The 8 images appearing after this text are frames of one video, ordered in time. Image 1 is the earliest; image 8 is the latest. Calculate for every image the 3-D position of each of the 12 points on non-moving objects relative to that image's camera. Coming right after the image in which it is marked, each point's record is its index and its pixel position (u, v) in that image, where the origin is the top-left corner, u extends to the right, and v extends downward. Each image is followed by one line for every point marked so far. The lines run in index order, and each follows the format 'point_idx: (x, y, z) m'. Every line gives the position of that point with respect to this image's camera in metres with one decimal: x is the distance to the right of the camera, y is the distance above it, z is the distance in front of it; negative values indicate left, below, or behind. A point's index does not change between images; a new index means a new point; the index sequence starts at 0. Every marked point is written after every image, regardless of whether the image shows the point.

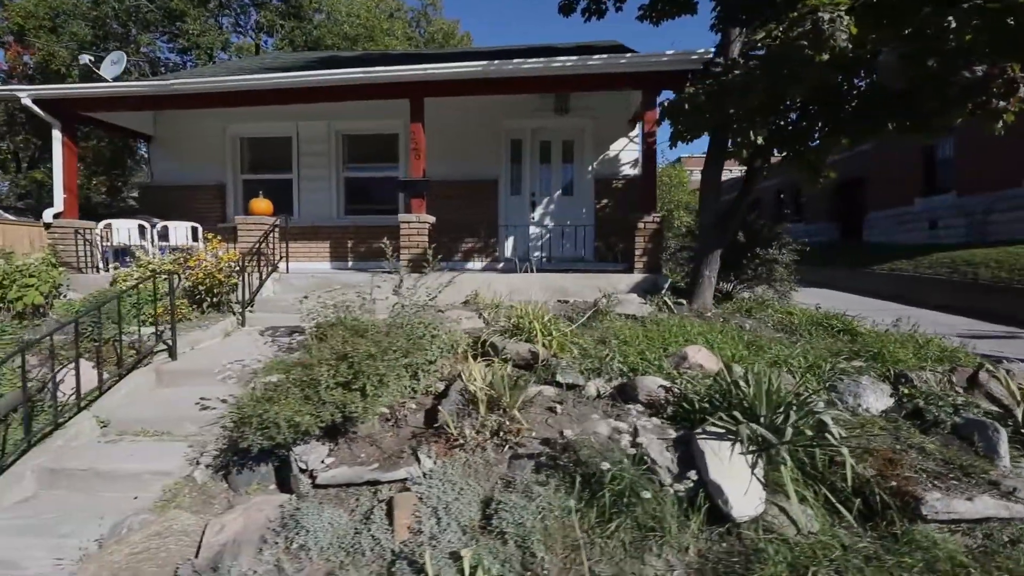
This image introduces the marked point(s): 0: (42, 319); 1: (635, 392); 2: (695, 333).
0: (-8.4, -0.5, +7.1) m
1: (+1.3, -1.1, +4.0) m
2: (+2.5, -0.6, +5.4) m
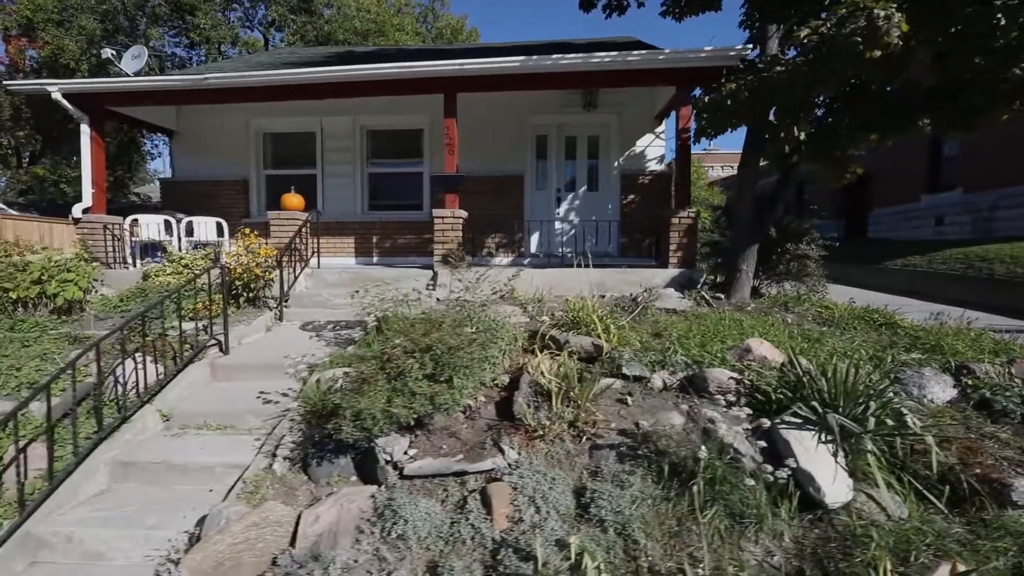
0: (-7.7, -0.5, +7.0) m
1: (+2.0, -1.0, +4.1) m
2: (+3.3, -0.5, +5.5) m
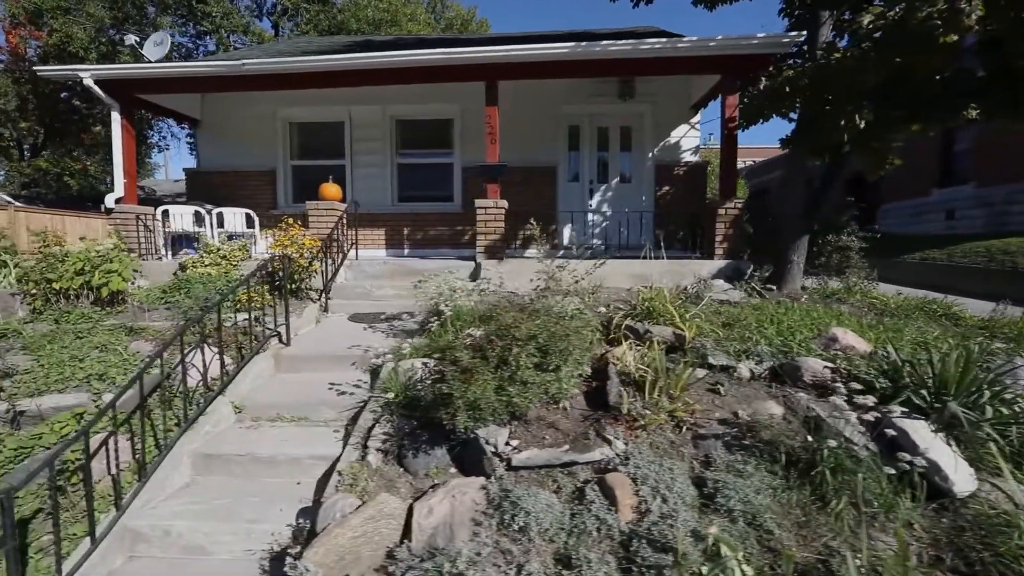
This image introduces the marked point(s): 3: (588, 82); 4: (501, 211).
0: (-6.8, -0.3, +6.9) m
1: (+2.9, -0.9, +4.0) m
2: (+4.2, -0.4, +5.4) m
3: (+2.0, +5.3, +10.0) m
4: (-0.2, +1.6, +8.0) m
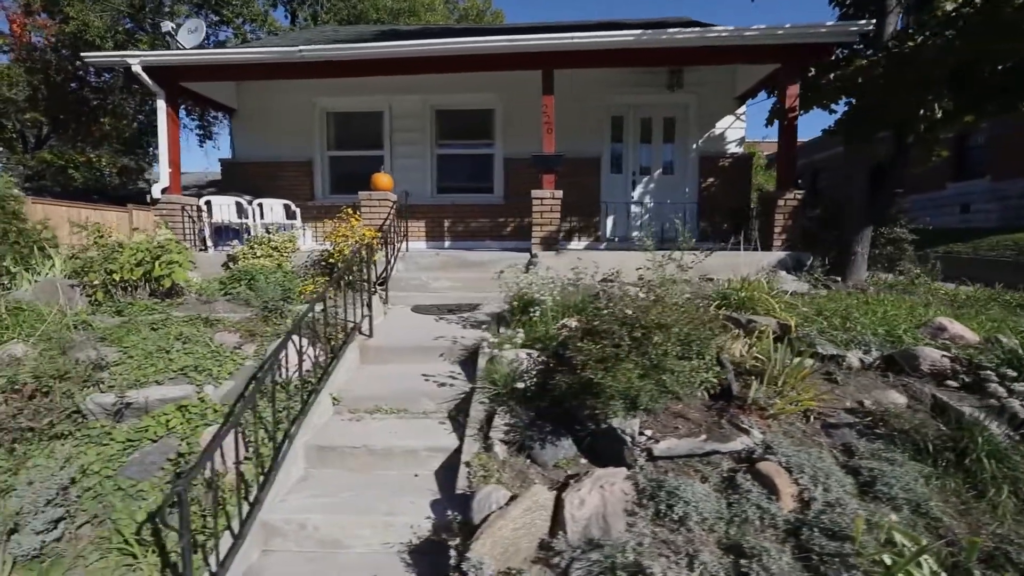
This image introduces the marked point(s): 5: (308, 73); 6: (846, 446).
0: (-5.6, -0.2, +6.7) m
1: (+4.1, -0.7, +4.0) m
2: (+5.3, -0.3, +5.4) m
3: (+3.1, +5.5, +9.9) m
4: (+0.9, +1.7, +7.9) m
5: (-4.3, +4.6, +8.3) m
6: (+2.9, -1.4, +3.4) m
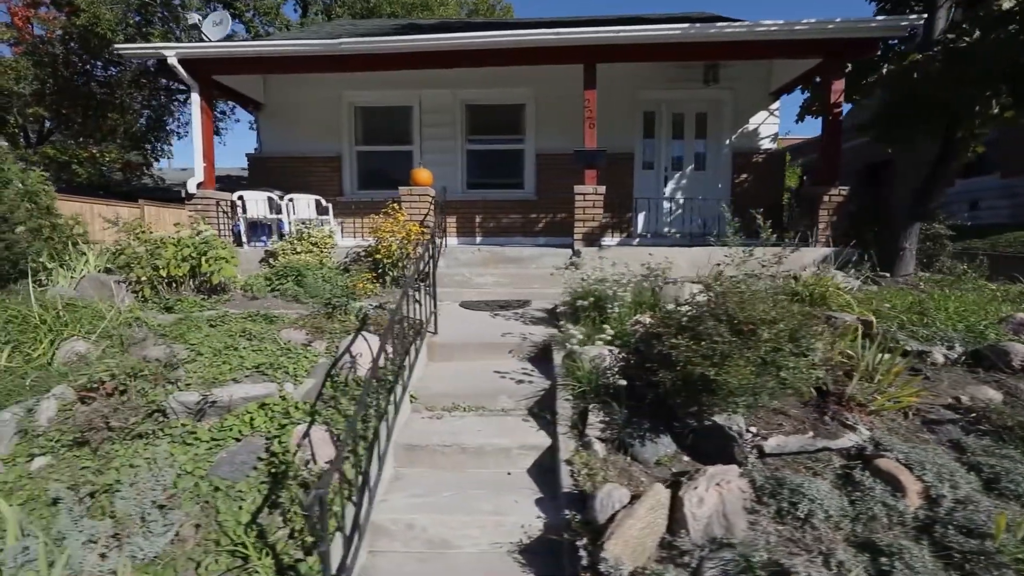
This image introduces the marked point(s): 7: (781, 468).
0: (-4.8, -0.1, +6.6) m
1: (+5.0, -0.7, +4.0) m
2: (+6.2, -0.2, +5.4) m
3: (+4.0, +5.5, +9.8) m
4: (+1.8, +1.8, +7.9) m
5: (-3.5, +4.6, +8.2) m
6: (+3.8, -1.3, +3.3) m
7: (+2.2, -1.5, +3.2) m
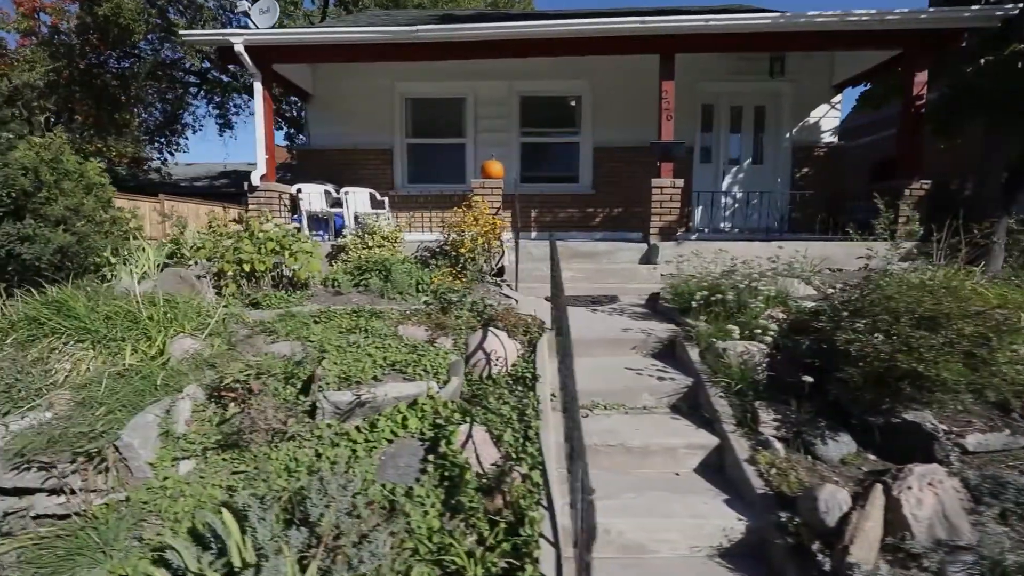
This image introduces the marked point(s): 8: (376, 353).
0: (-3.3, 0.0, +6.4) m
1: (+6.5, -0.6, +3.9) m
2: (+7.7, -0.1, +5.3) m
3: (+5.4, +5.7, +9.7) m
4: (+3.2, +1.9, +7.7) m
5: (-2.0, +4.7, +8.0) m
6: (+5.3, -1.2, +3.2) m
7: (+3.7, -1.4, +3.1) m
8: (-1.5, -0.7, +4.3) m
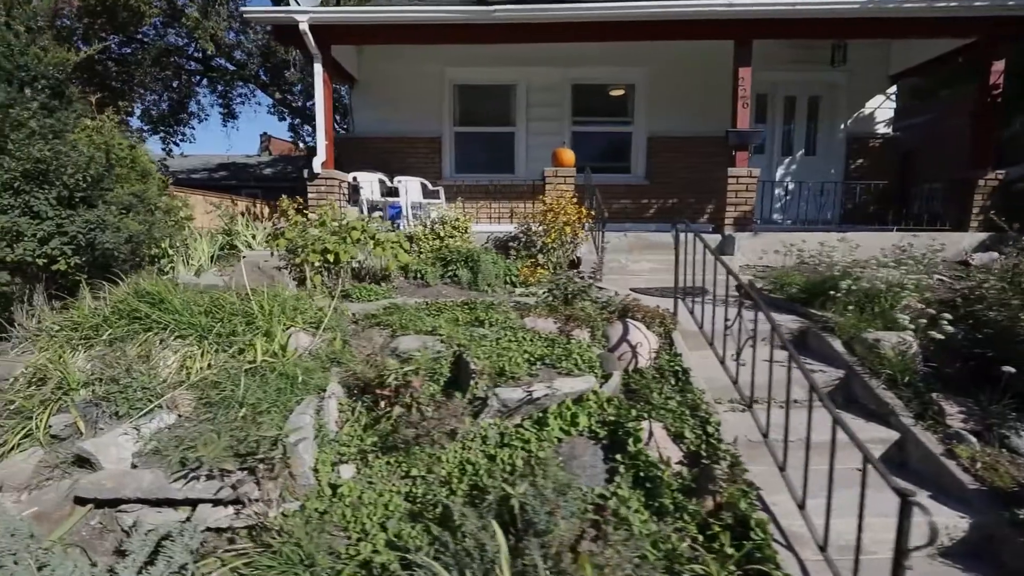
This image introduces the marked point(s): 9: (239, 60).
0: (-1.8, +0.1, +6.1) m
1: (+8.1, -0.5, +3.9) m
2: (+9.2, 0.0, +5.3) m
3: (+6.7, +5.9, +9.5) m
4: (+4.6, +2.1, +7.6) m
5: (-0.6, +4.9, +7.6) m
6: (+6.8, -1.1, +3.2) m
7: (+5.3, -1.3, +3.0) m
8: (0.0, -0.6, +4.0) m
9: (-11.1, +9.1, +15.7) m
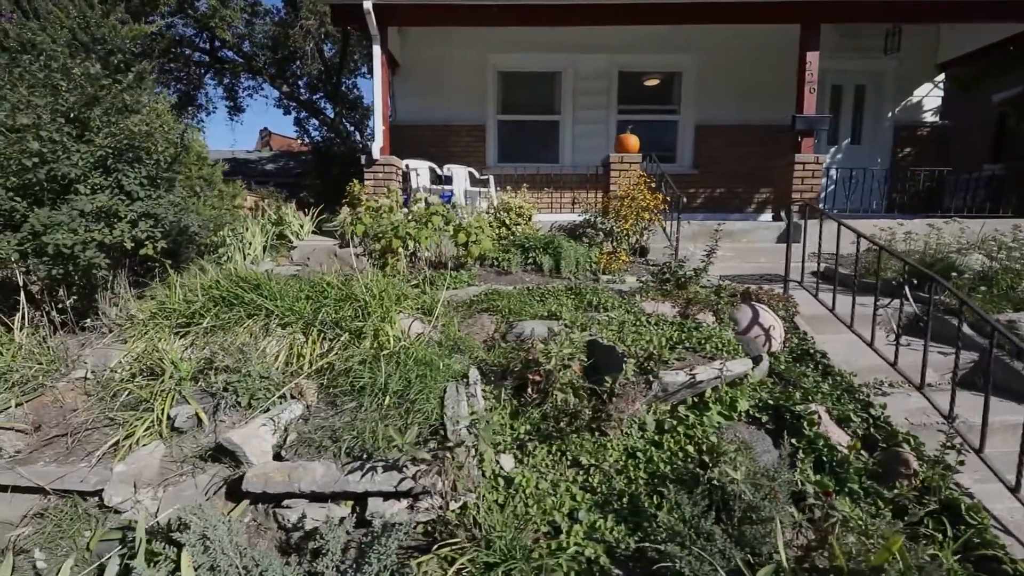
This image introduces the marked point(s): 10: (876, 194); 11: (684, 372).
0: (-0.6, +0.3, +5.9) m
1: (+9.3, -0.3, +3.8) m
2: (+10.4, +0.3, +5.3) m
3: (+7.9, +6.1, +9.5) m
4: (+5.8, +2.3, +7.5) m
5: (+0.6, +5.1, +7.4) m
6: (+8.1, -0.9, +3.1) m
7: (+6.6, -1.1, +2.9) m
8: (+1.2, -0.4, +3.8) m
9: (-10.1, +9.2, +15.3) m
10: (+9.3, +2.3, +9.9) m
11: (+1.3, -0.7, +3.3) m
